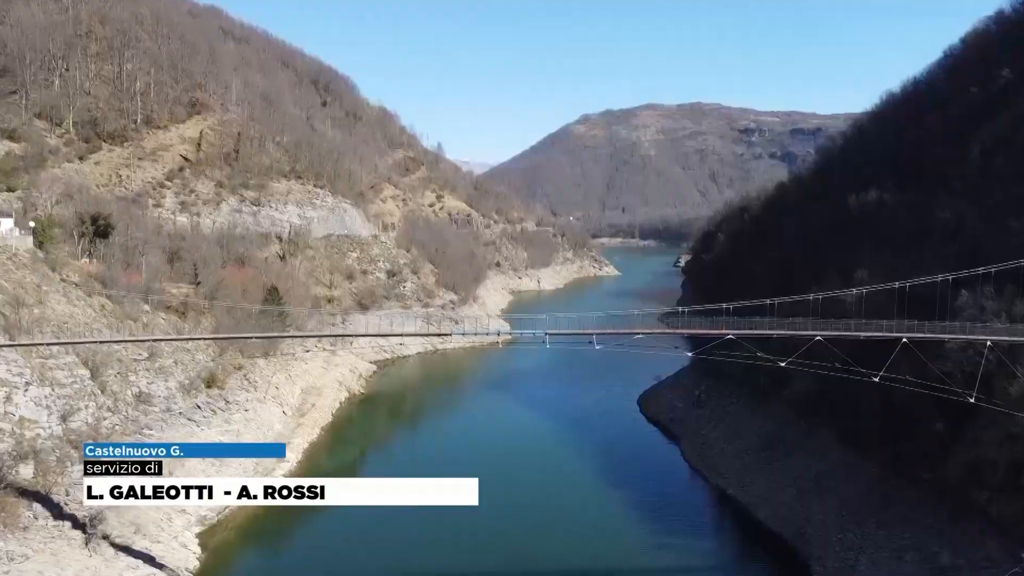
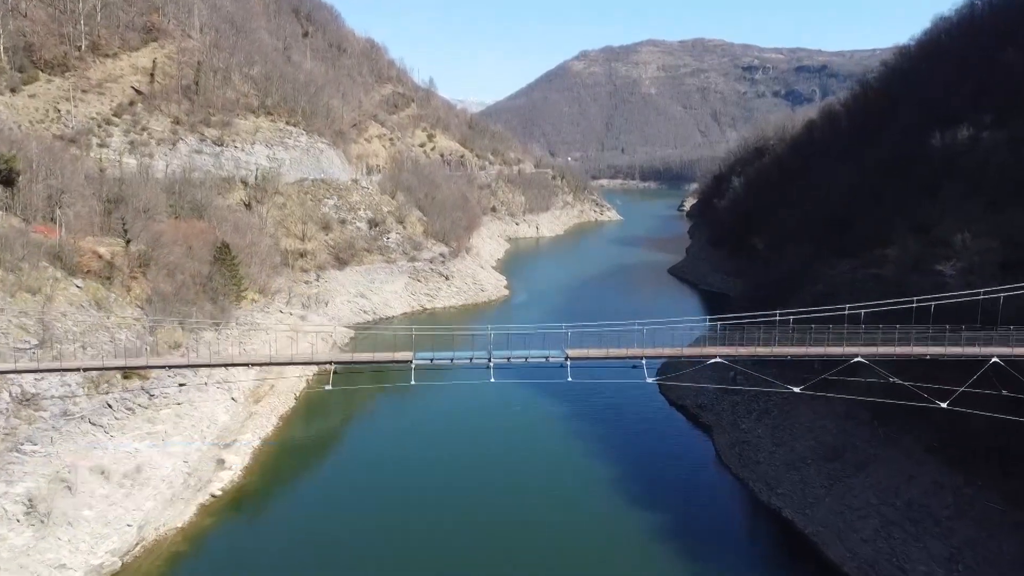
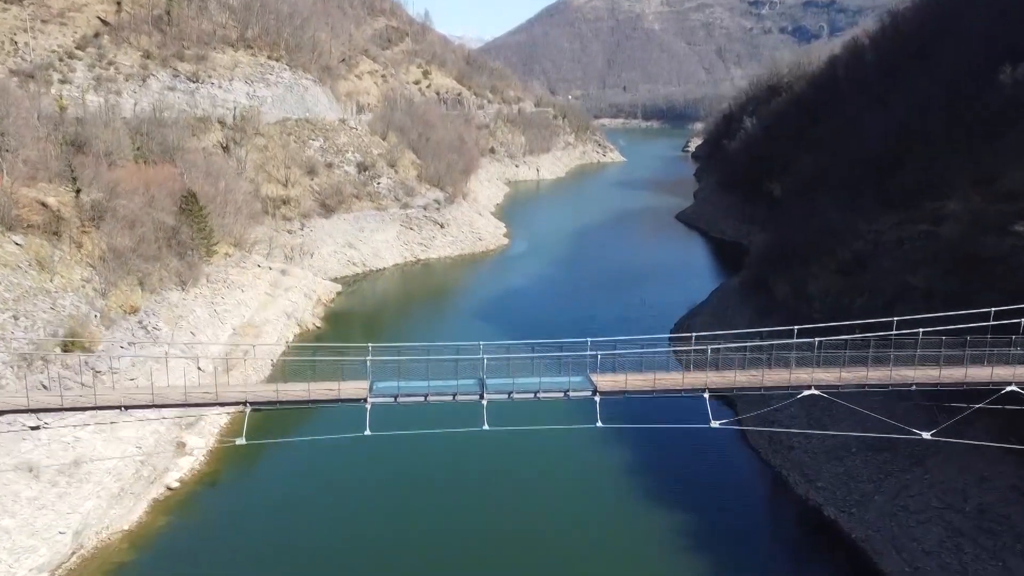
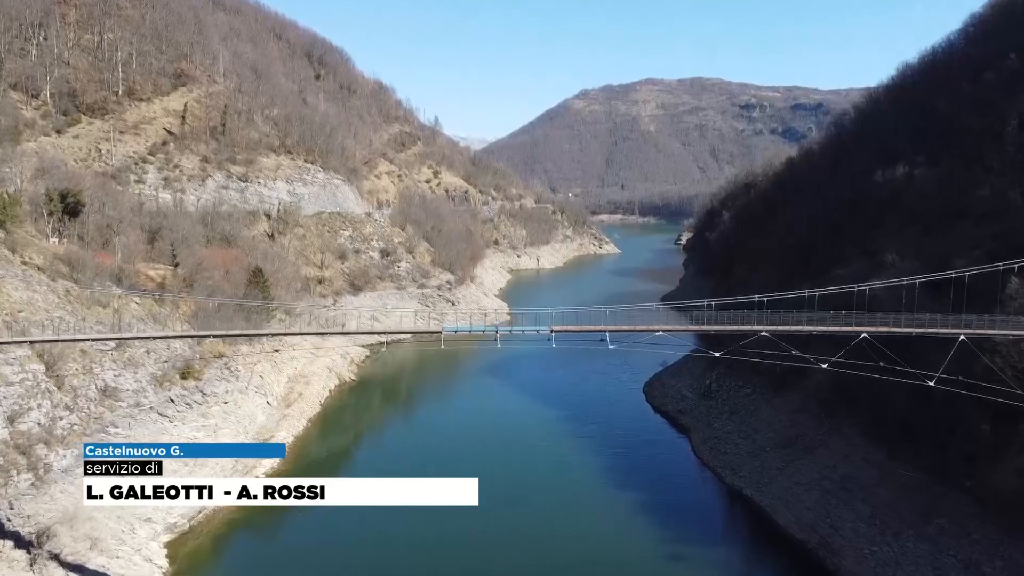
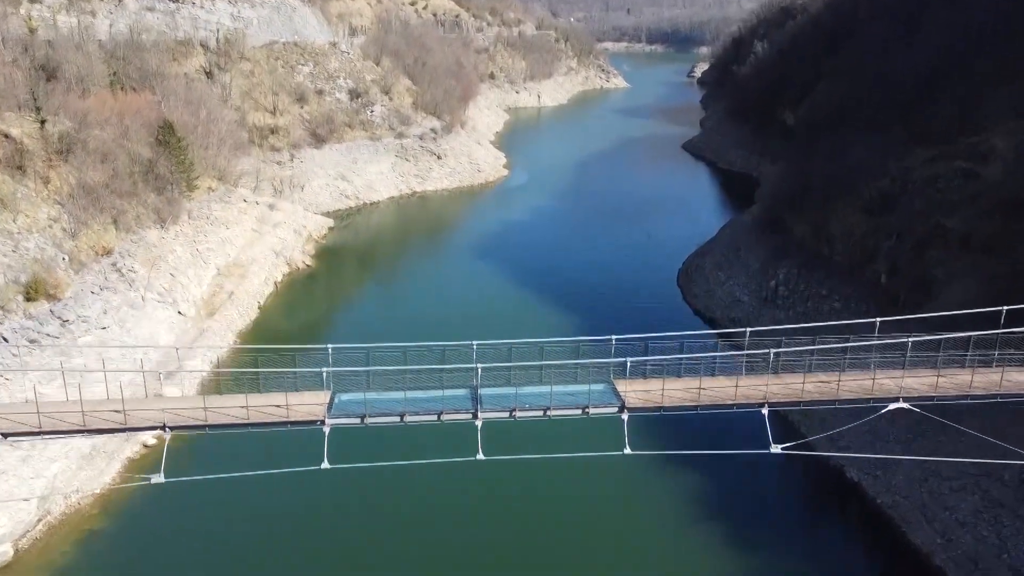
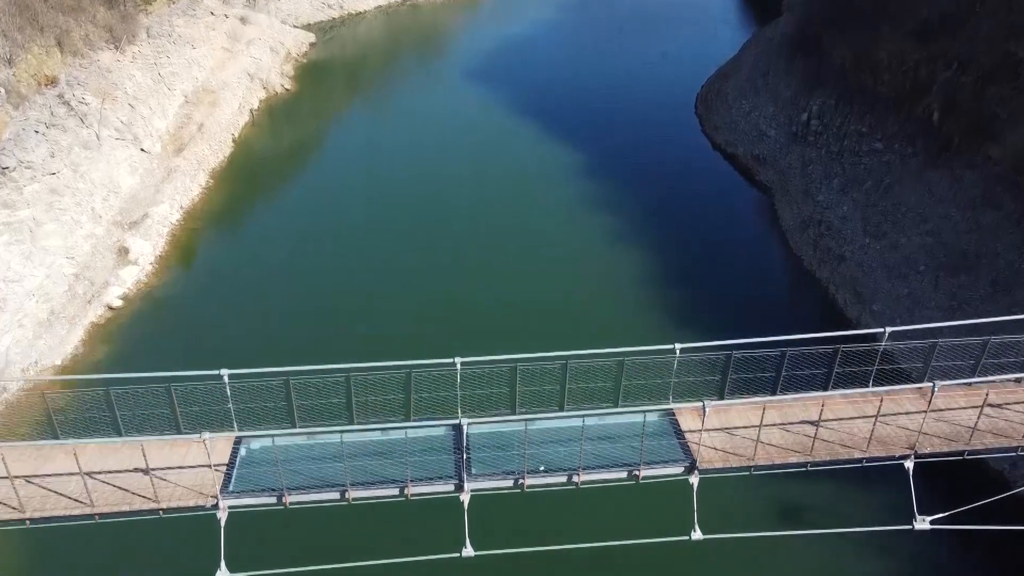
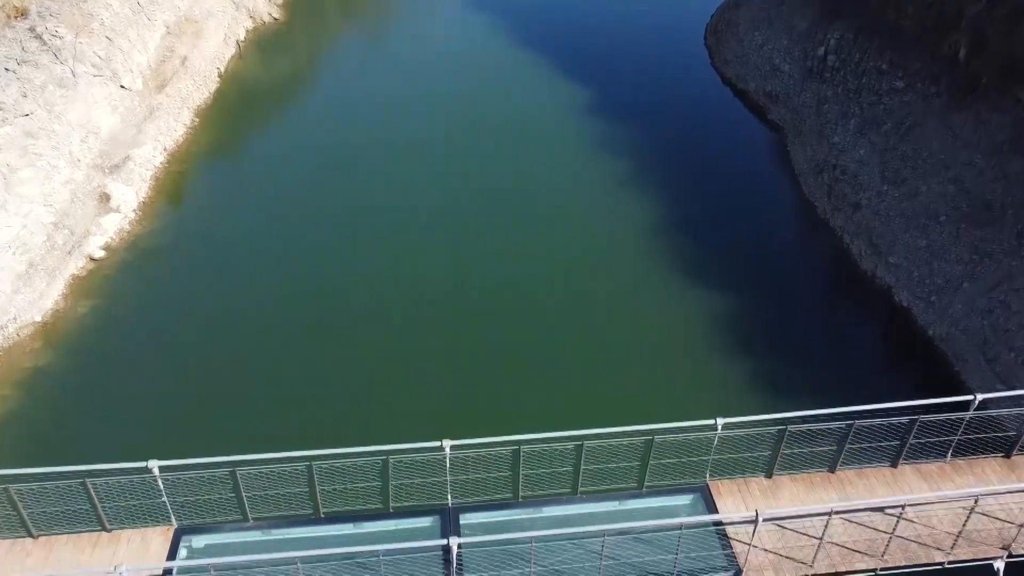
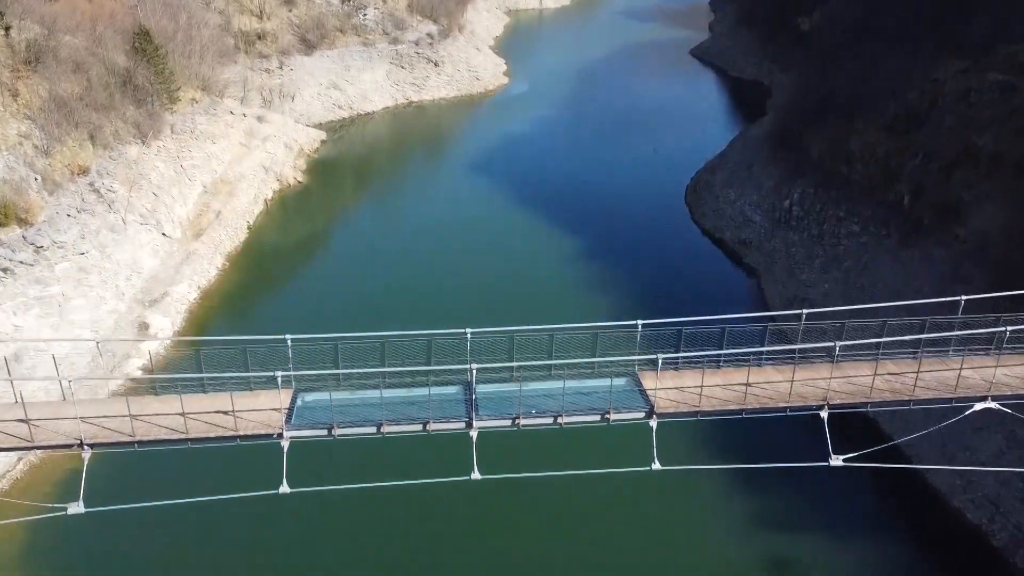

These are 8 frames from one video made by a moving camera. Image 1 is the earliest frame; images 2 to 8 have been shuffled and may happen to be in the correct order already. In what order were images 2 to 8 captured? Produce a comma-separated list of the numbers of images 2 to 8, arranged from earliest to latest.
4, 2, 3, 5, 8, 6, 7
